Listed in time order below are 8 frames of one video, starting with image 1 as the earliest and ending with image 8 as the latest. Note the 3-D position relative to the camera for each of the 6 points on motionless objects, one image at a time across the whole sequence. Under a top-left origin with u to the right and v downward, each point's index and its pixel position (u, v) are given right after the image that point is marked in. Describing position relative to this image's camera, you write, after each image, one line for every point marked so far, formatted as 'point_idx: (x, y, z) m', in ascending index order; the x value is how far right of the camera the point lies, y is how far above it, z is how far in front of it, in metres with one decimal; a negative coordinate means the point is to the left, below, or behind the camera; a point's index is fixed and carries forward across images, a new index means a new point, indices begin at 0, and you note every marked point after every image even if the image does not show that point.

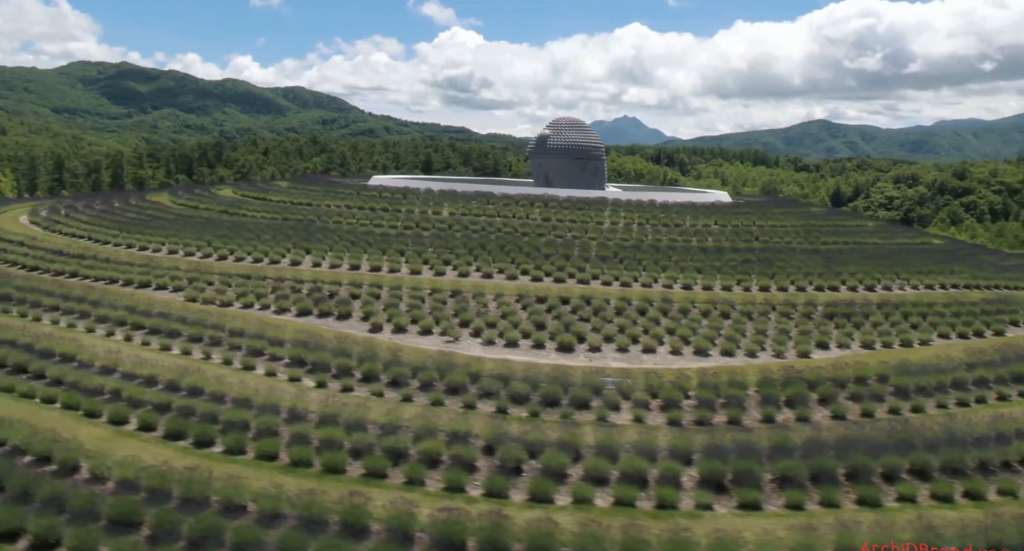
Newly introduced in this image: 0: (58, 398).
0: (-10.5, -2.8, +17.0) m
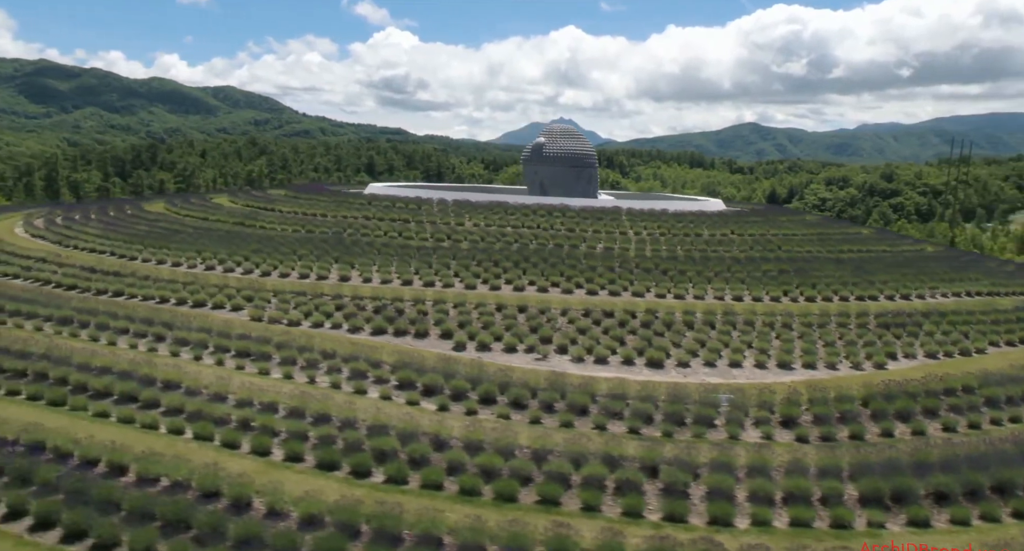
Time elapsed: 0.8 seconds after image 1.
0: (-7.3, -3.4, +16.4) m
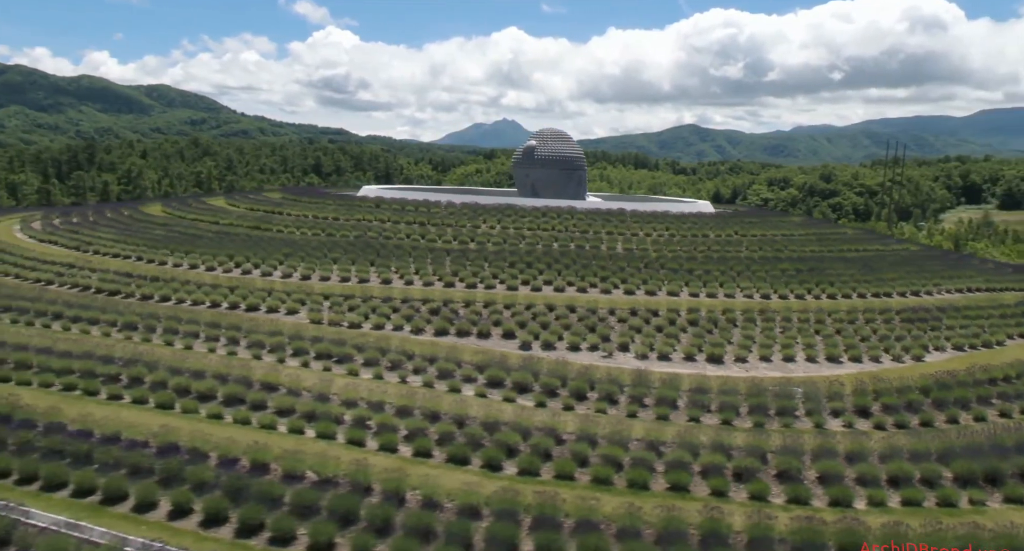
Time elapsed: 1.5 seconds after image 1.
0: (-4.7, -3.5, +16.8) m
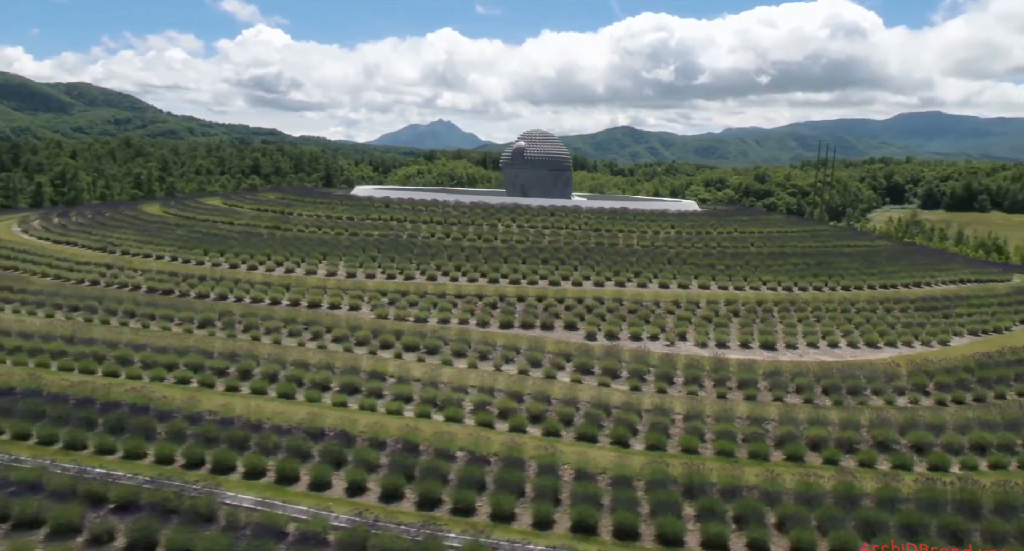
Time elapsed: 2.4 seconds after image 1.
0: (-1.9, -3.3, +17.6) m
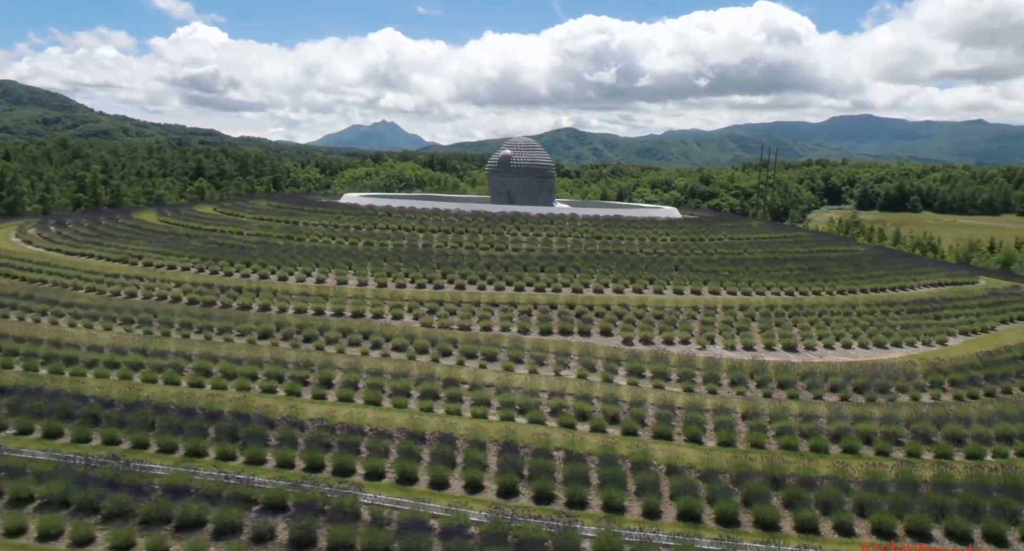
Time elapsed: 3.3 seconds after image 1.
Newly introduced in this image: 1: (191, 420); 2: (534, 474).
0: (+0.1, -3.6, +18.9) m
1: (-7.6, -3.4, +17.4) m
2: (+0.5, -4.3, +15.7) m
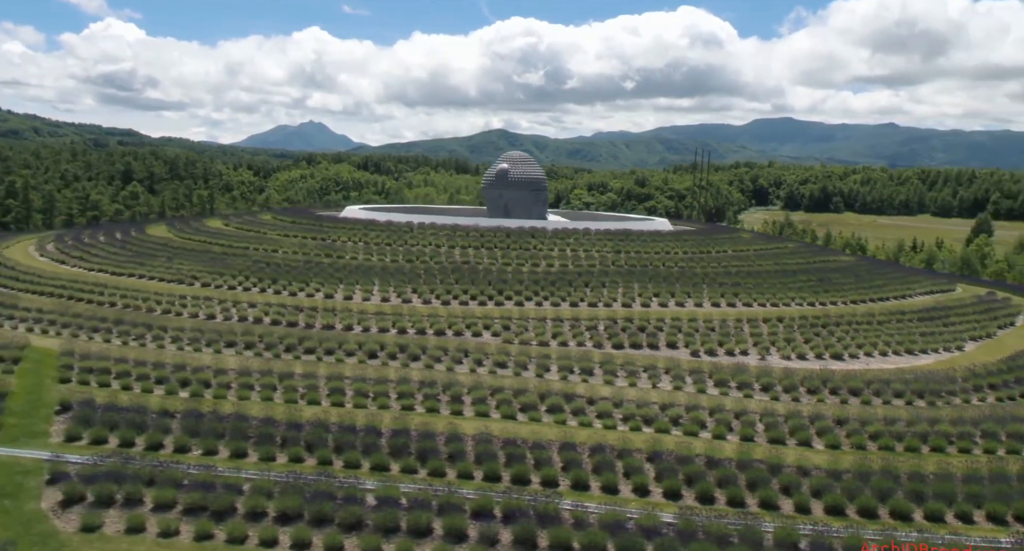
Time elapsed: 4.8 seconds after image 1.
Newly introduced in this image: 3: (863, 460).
0: (+3.7, -4.3, +20.9) m
1: (-3.9, -4.2, +18.9) m
2: (+4.3, -4.9, +17.7) m
3: (+9.2, -4.8, +19.1) m
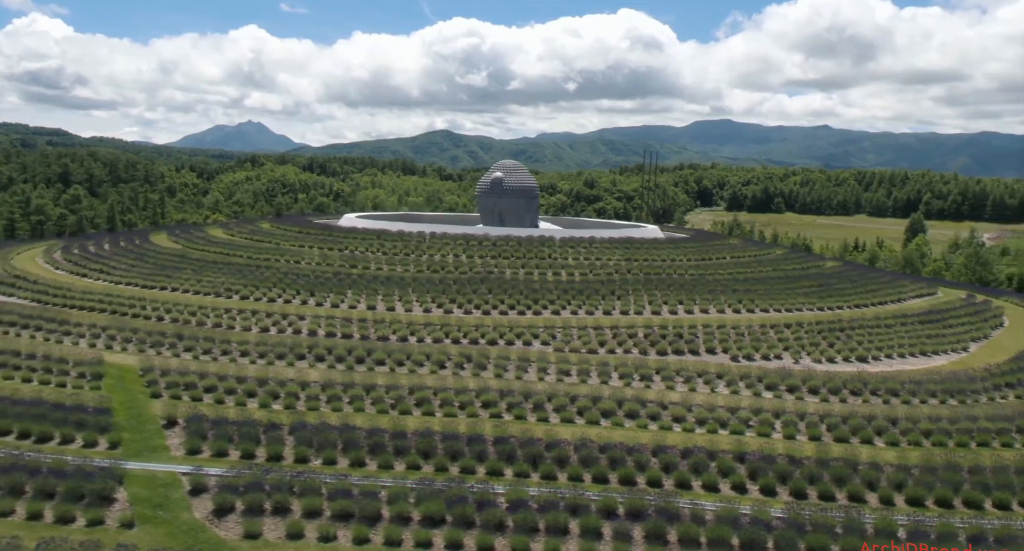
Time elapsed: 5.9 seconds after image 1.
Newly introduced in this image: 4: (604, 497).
0: (+6.3, -4.7, +22.4) m
1: (-1.2, -4.6, +20.0) m
2: (+7.0, -5.3, +19.3) m
3: (+11.8, -5.2, +20.9) m
4: (+2.1, -5.2, +17.3) m
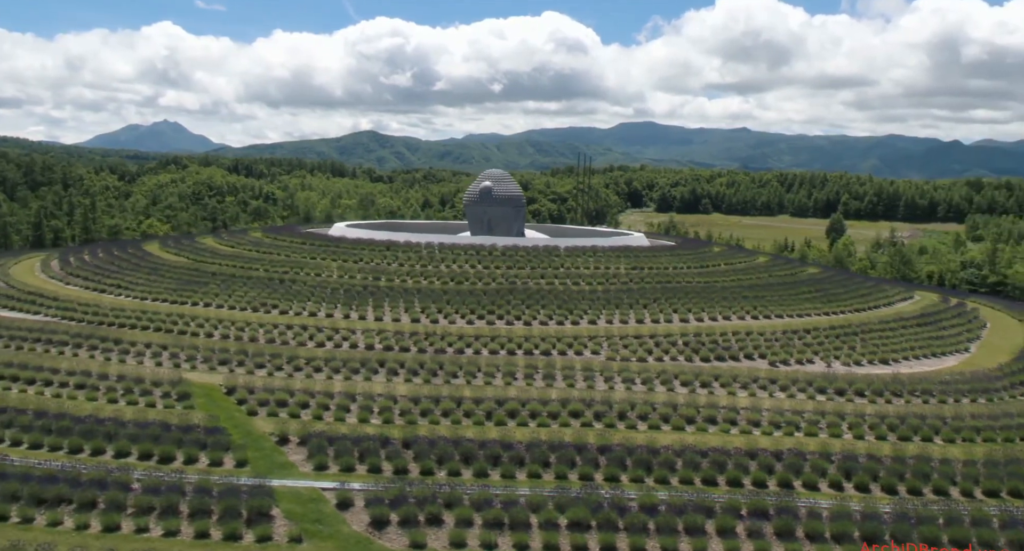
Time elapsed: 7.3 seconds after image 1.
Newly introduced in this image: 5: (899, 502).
0: (+9.2, -5.1, +24.0) m
1: (+1.9, -5.1, +21.1) m
2: (+10.2, -5.7, +20.9) m
3: (+14.8, -5.5, +22.9) m
4: (+5.4, -5.7, +18.6) m
5: (+10.1, -5.9, +19.2) m
